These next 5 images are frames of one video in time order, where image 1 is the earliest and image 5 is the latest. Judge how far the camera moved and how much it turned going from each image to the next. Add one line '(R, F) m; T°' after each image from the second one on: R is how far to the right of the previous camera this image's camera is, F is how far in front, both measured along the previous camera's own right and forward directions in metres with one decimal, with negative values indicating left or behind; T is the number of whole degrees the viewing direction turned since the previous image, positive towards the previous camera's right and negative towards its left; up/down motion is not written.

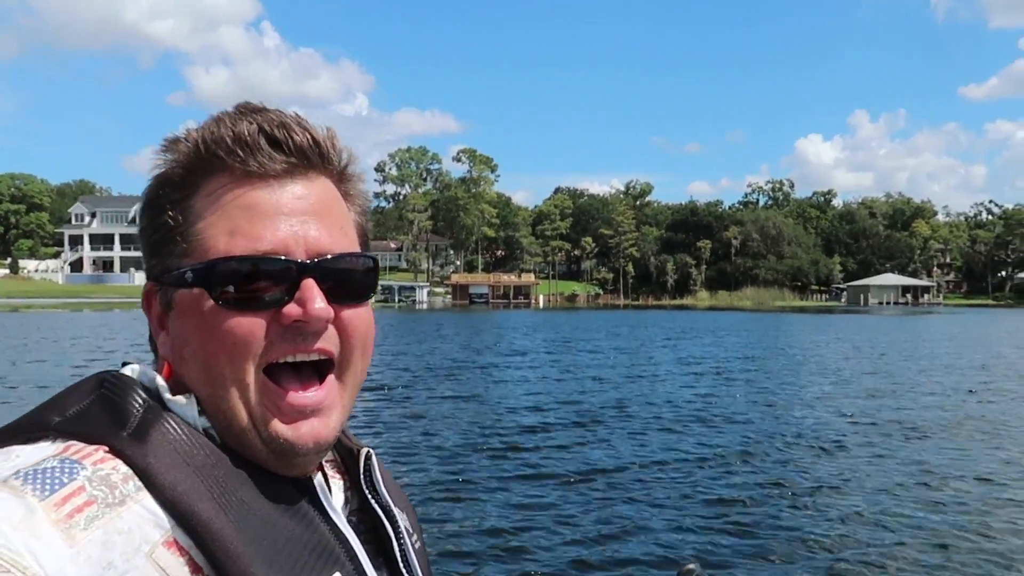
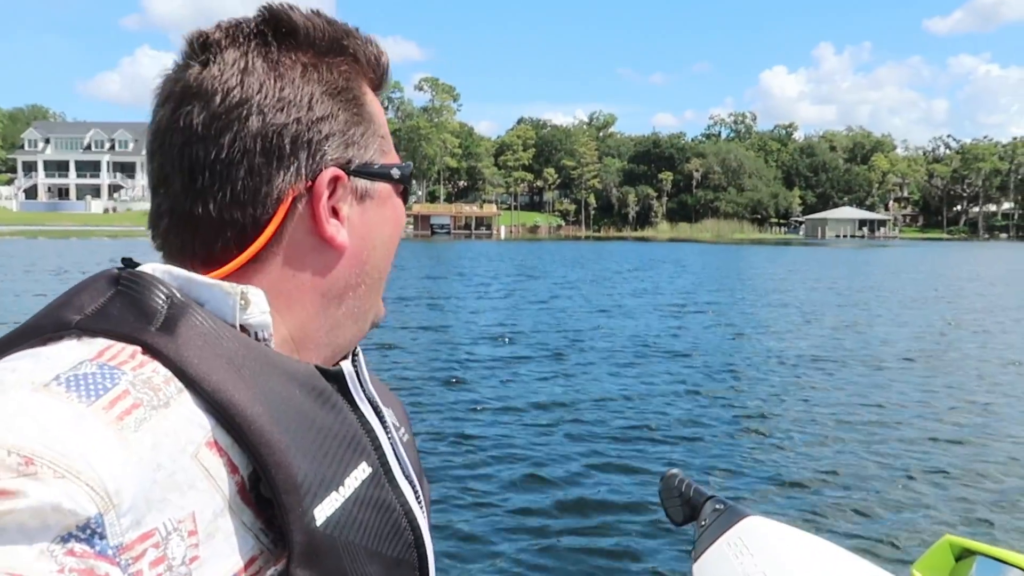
(-0.1, 0.0) m; +2°
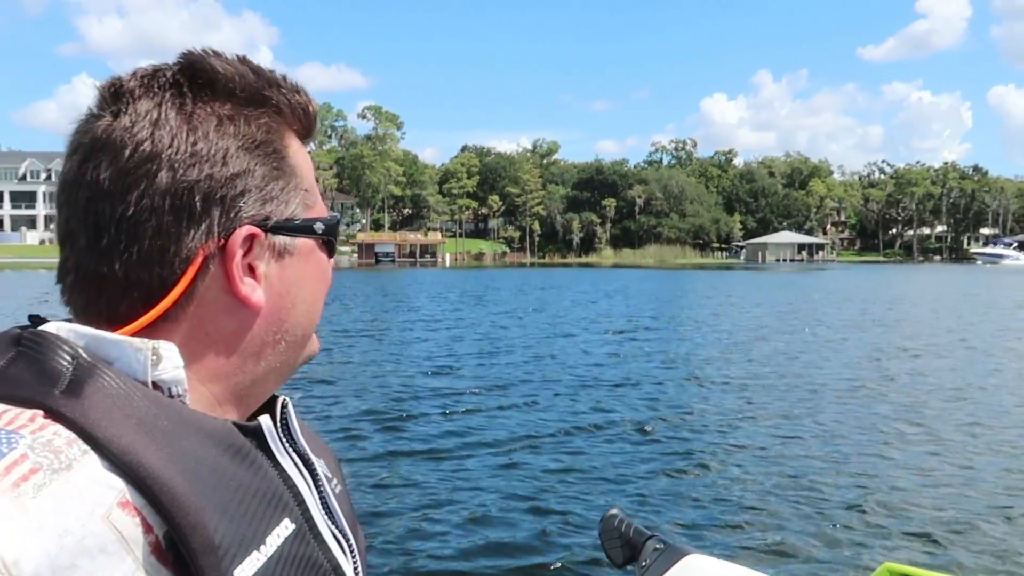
(0.0, 0.0) m; +3°
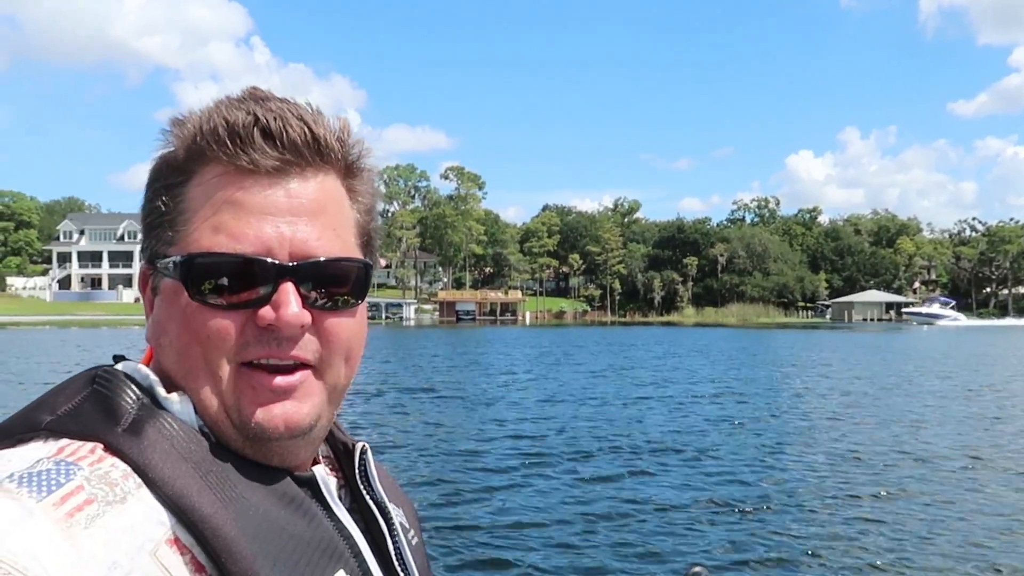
(-0.5, +0.1) m; -4°
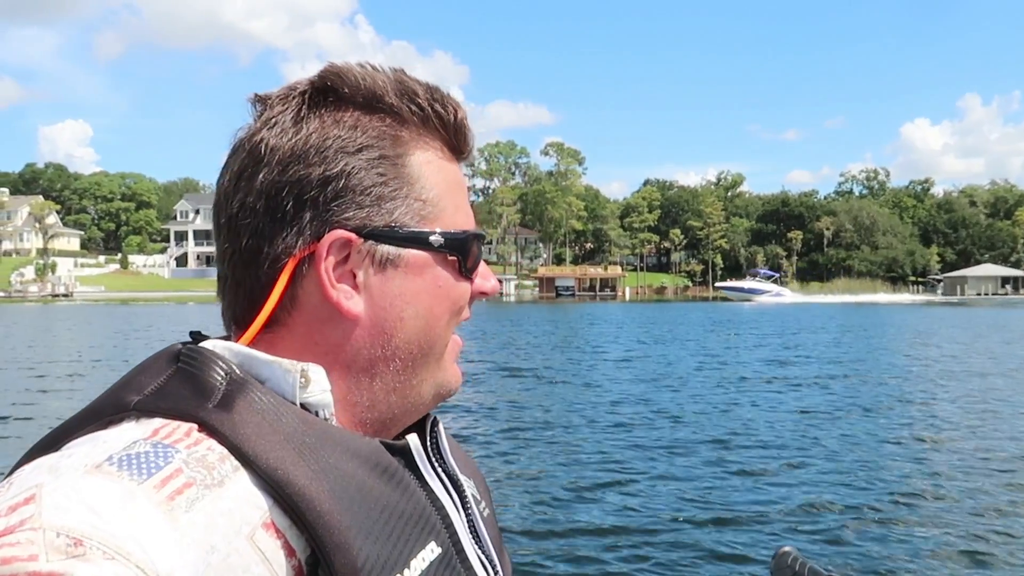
(+0.3, -0.3) m; -6°
